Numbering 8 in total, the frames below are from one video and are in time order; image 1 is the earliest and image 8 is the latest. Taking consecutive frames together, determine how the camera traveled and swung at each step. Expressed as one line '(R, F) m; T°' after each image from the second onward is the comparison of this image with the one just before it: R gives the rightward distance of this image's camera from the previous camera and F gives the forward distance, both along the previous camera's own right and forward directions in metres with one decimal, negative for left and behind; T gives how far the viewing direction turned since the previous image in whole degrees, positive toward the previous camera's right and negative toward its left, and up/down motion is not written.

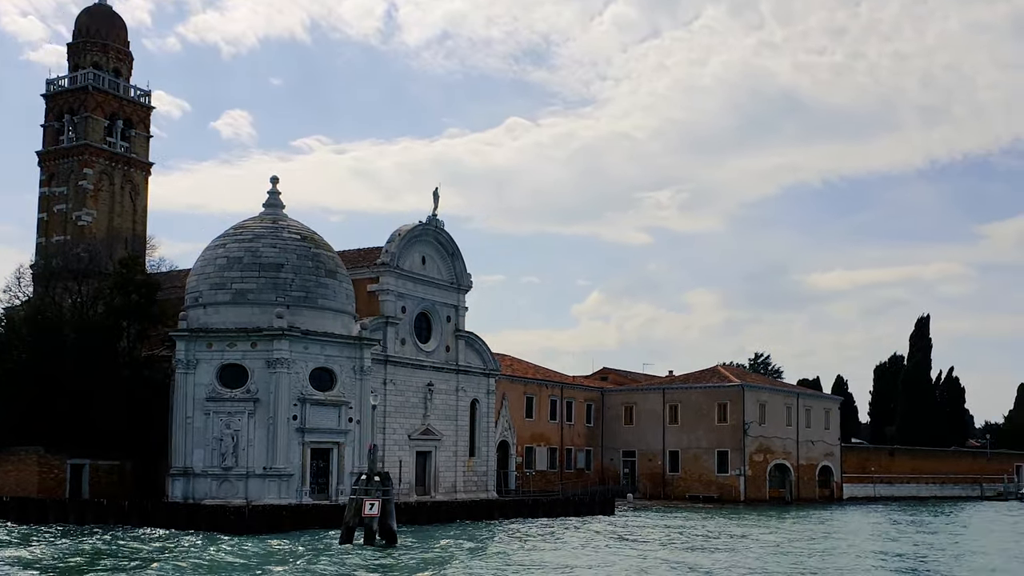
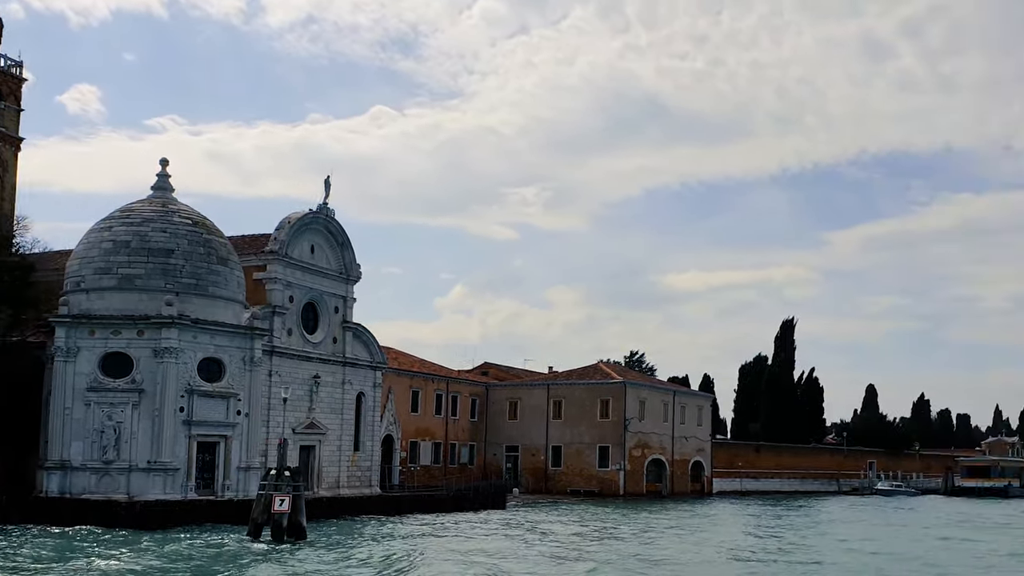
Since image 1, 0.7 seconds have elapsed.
(-0.7, +0.1) m; +7°
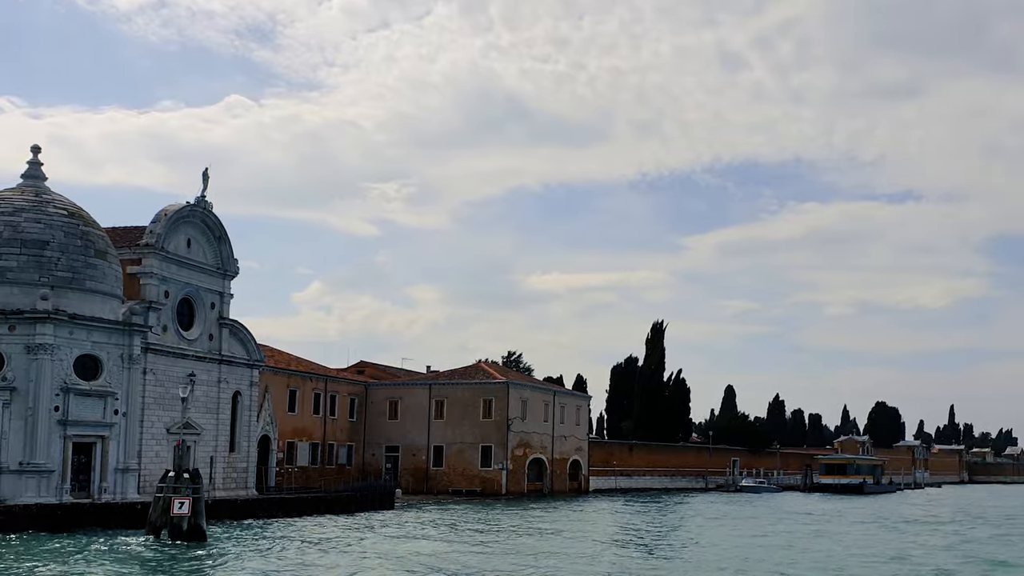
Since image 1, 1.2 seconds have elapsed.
(-0.6, 0.0) m; +7°
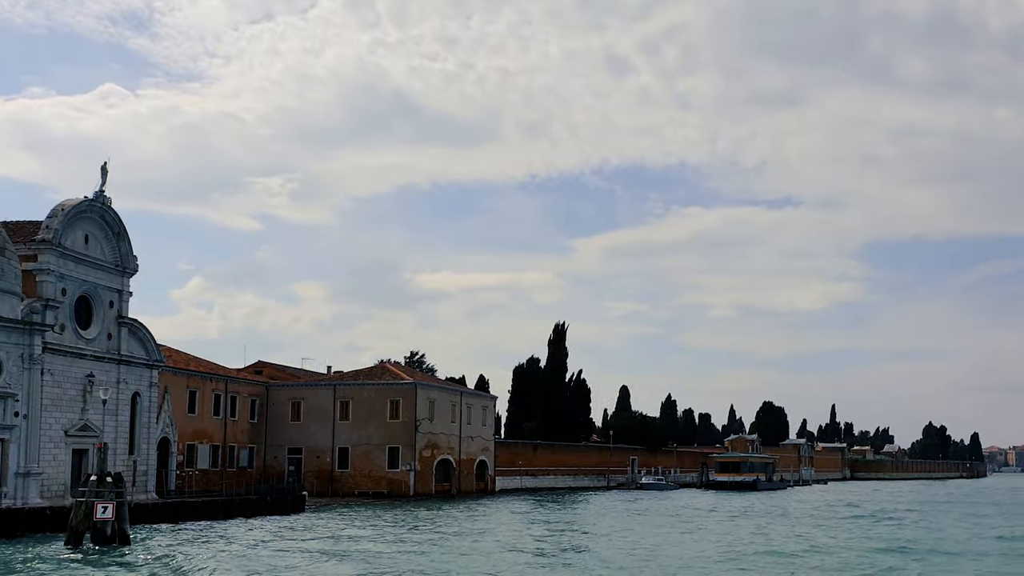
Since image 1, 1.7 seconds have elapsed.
(-0.5, -0.1) m; +6°
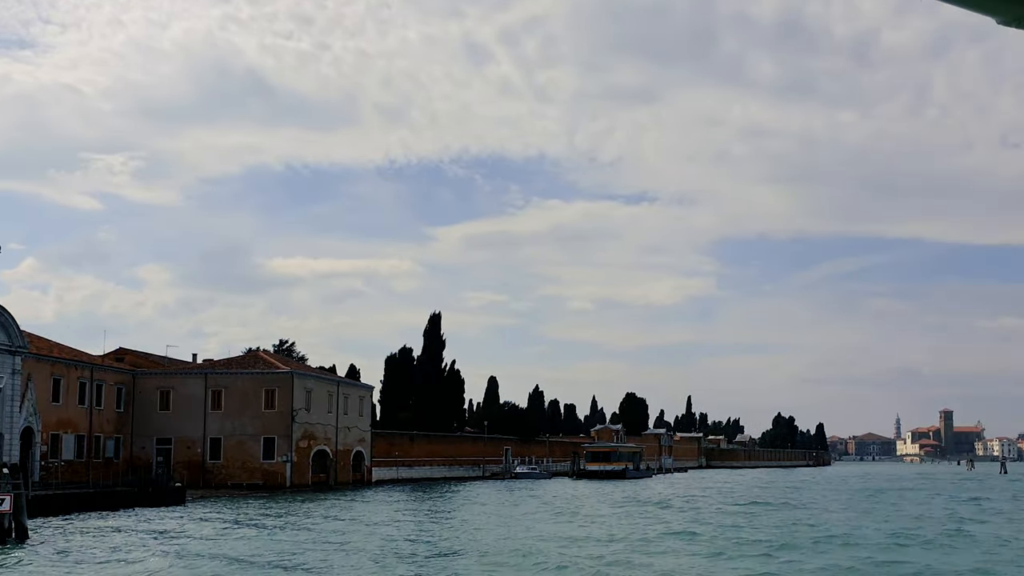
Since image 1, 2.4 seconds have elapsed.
(-0.6, -0.1) m; +7°
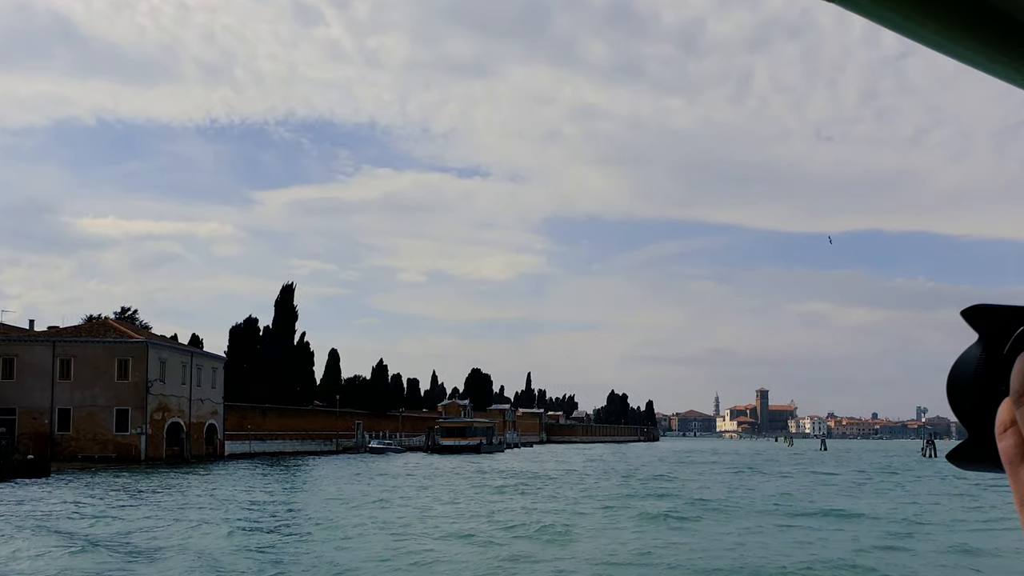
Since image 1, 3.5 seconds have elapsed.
(-1.0, -0.4) m; +9°
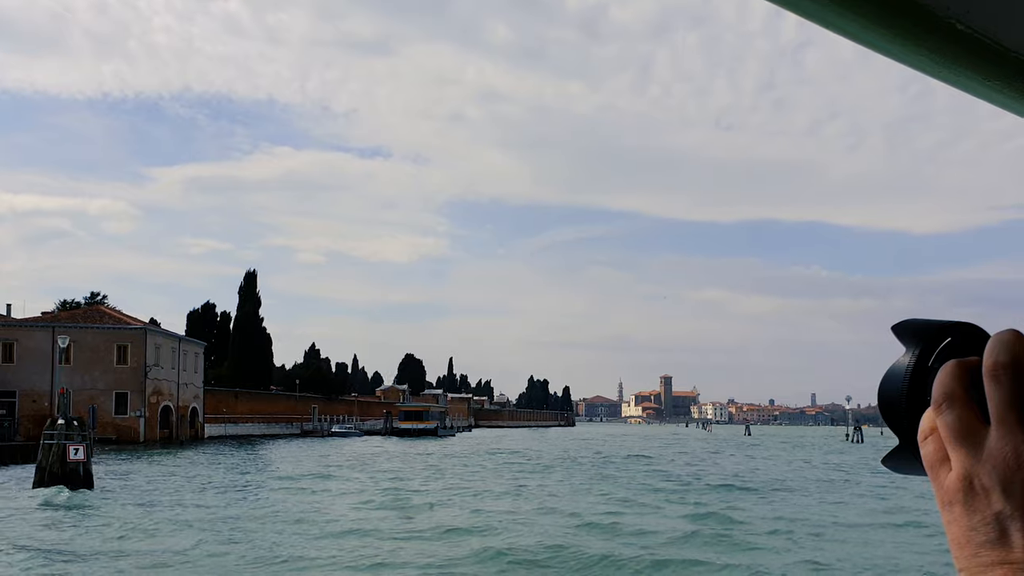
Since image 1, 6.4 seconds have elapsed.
(-2.7, -2.7) m; +4°
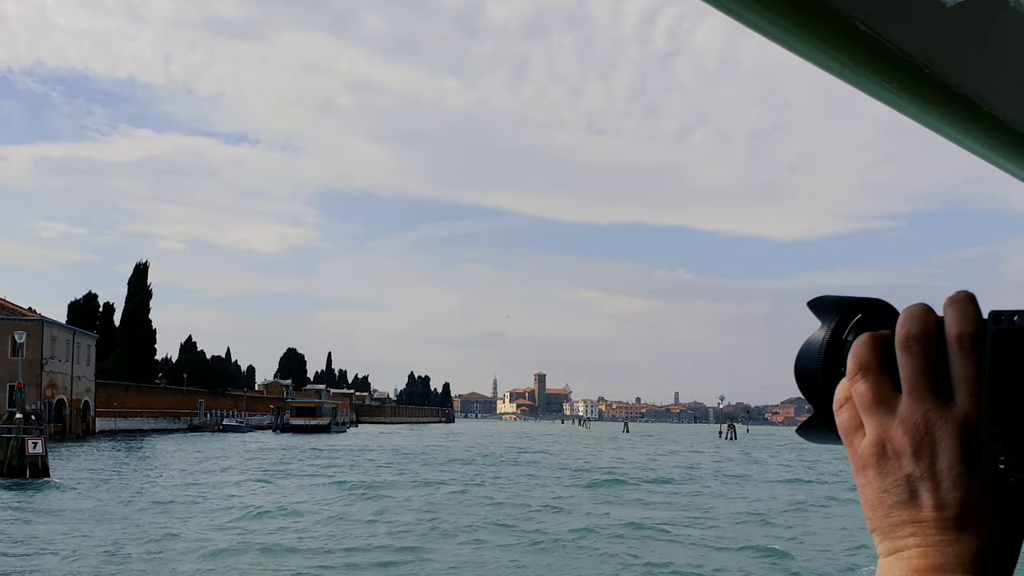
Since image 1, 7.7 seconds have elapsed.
(-1.1, -1.1) m; +7°
